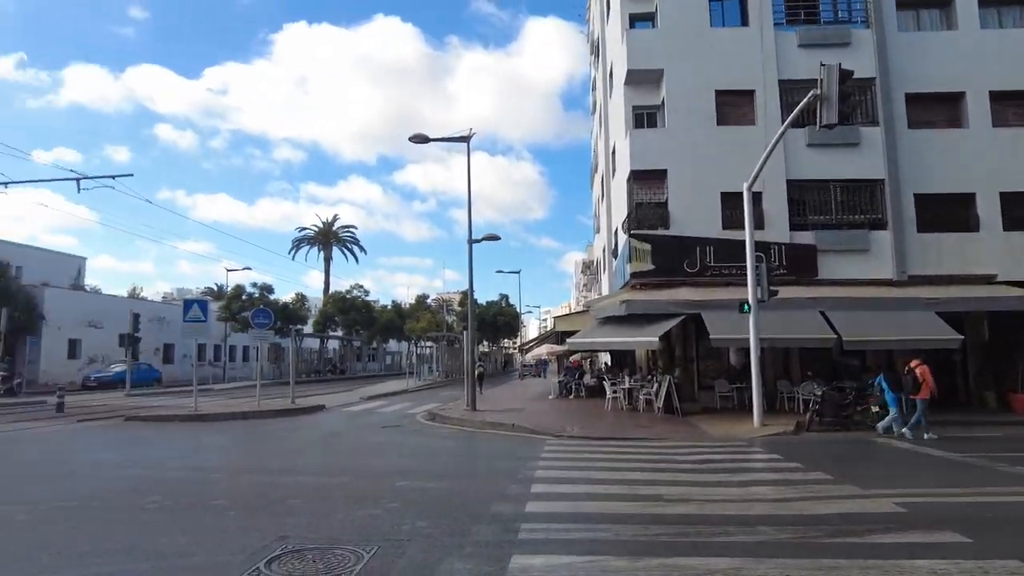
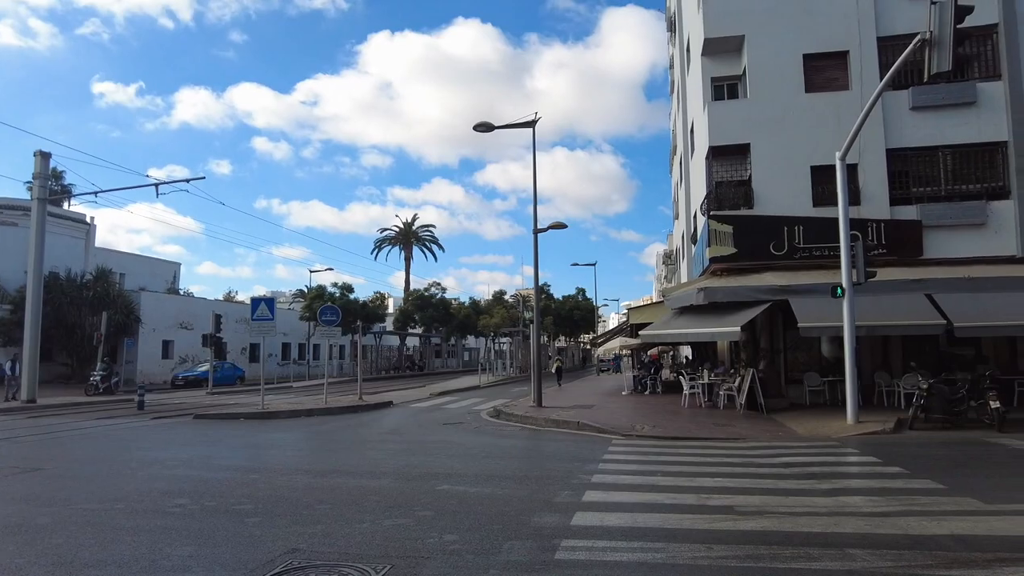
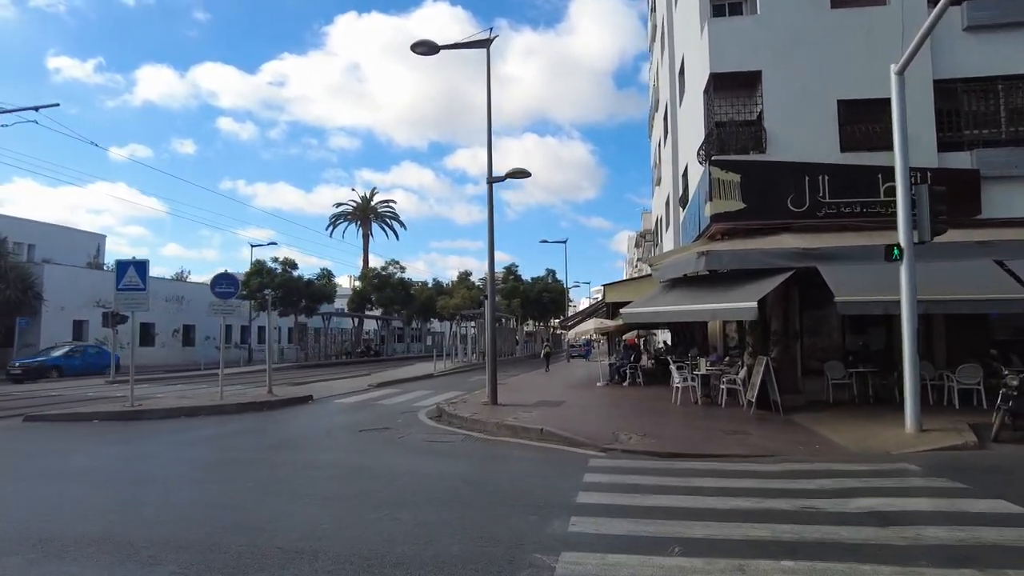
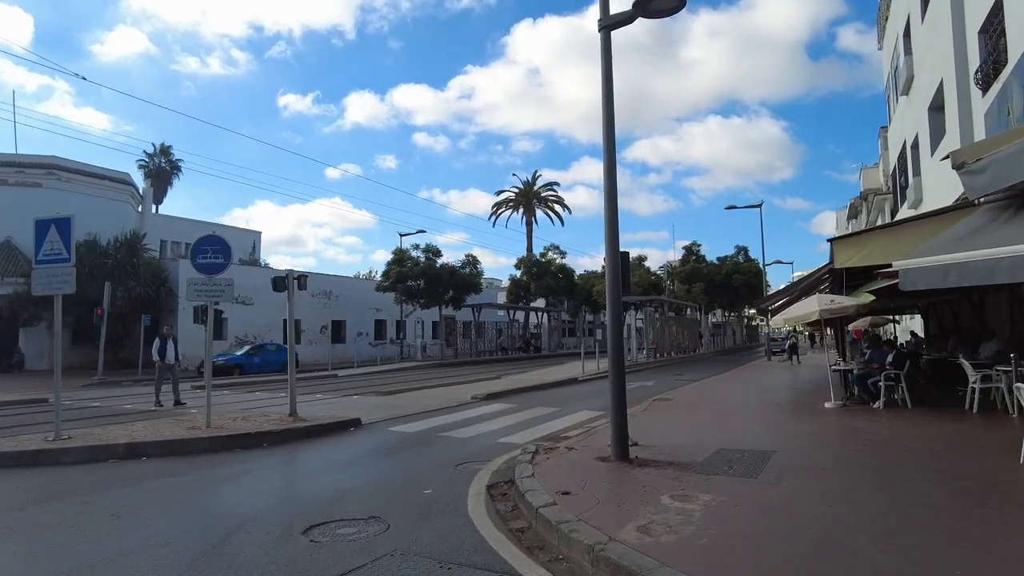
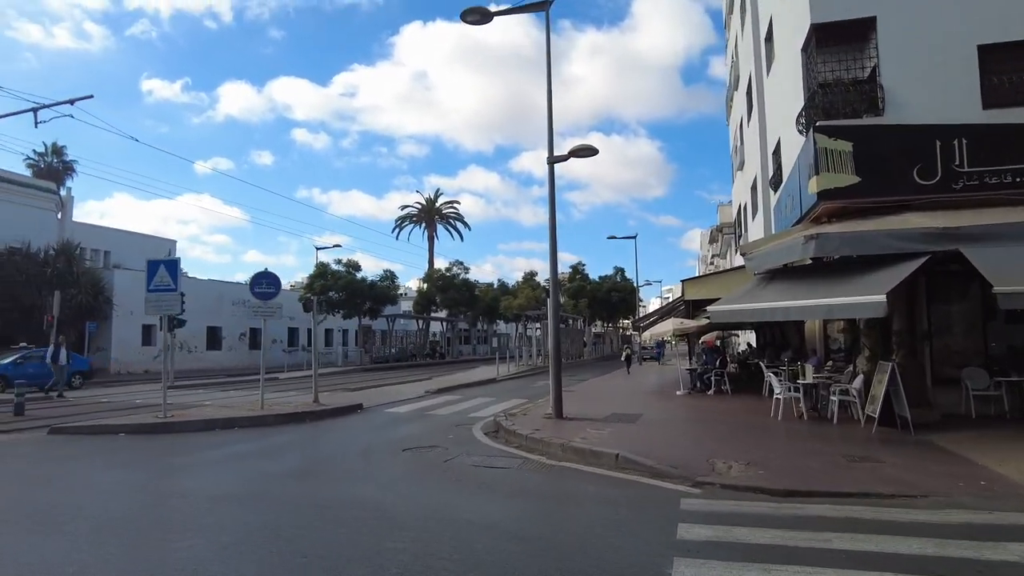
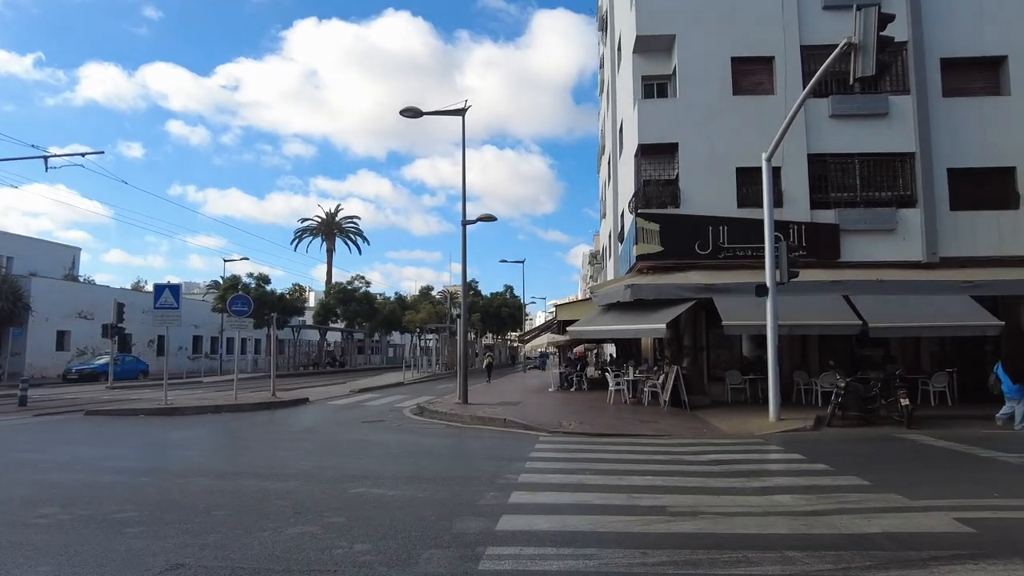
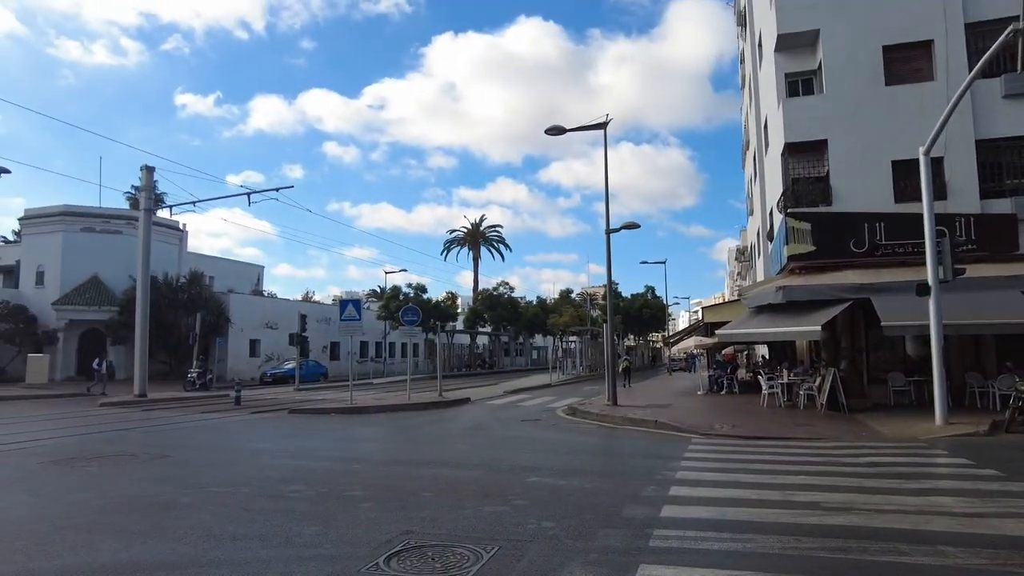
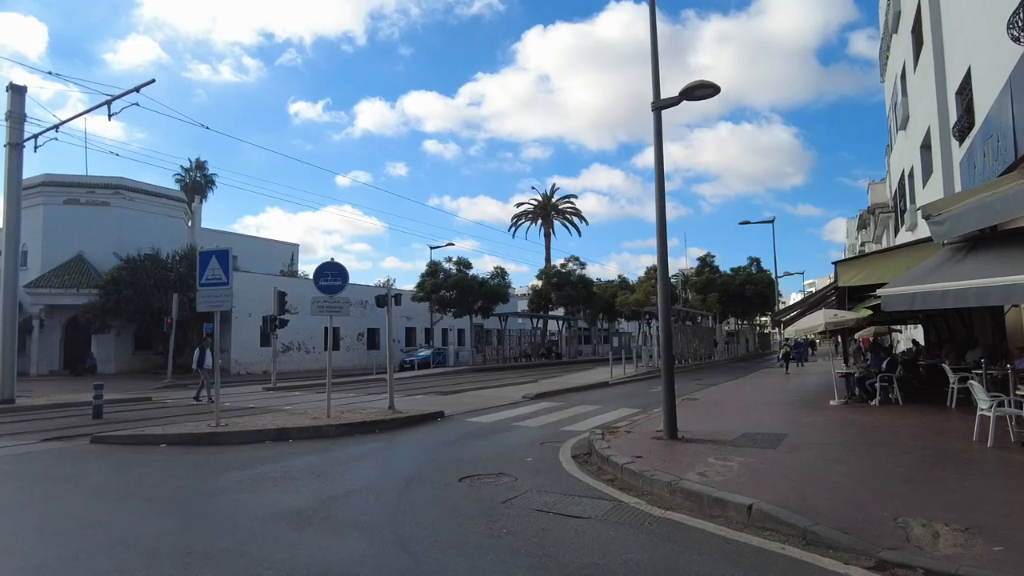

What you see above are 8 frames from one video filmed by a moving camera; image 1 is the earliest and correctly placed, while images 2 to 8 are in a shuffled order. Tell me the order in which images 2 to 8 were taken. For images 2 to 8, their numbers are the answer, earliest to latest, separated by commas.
7, 2, 6, 3, 5, 8, 4
